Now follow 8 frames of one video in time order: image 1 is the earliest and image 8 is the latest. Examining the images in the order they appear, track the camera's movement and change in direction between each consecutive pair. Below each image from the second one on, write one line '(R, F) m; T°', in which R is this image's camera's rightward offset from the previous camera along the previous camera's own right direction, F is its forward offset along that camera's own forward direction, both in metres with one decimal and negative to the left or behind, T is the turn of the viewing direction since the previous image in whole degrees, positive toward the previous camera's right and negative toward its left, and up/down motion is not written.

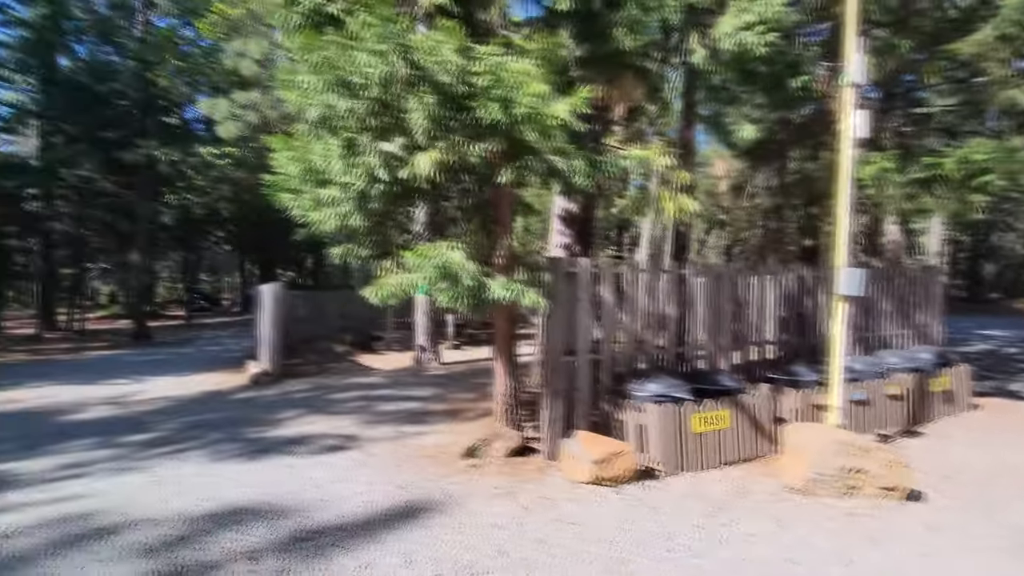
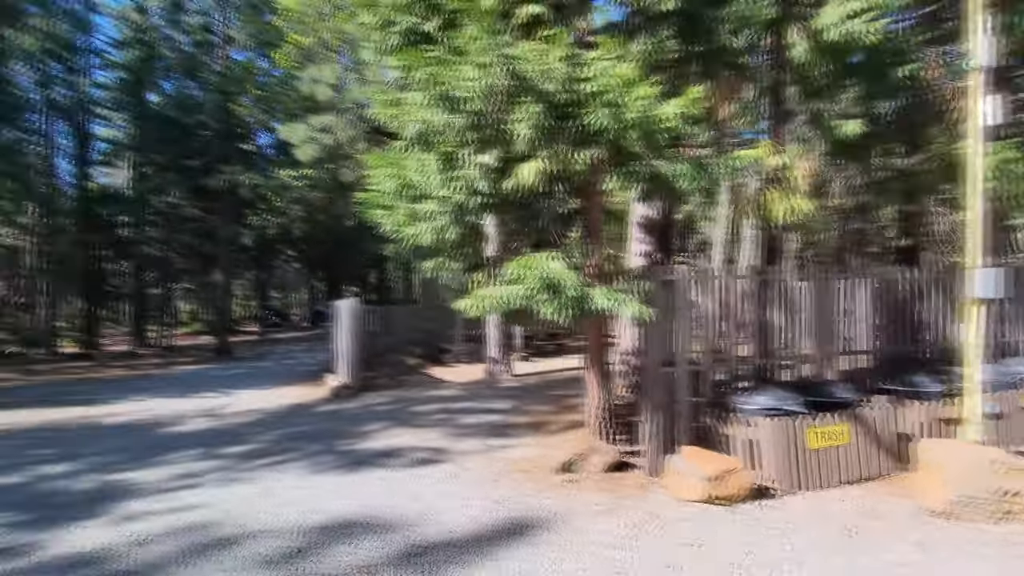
(-0.4, +0.1) m; -6°
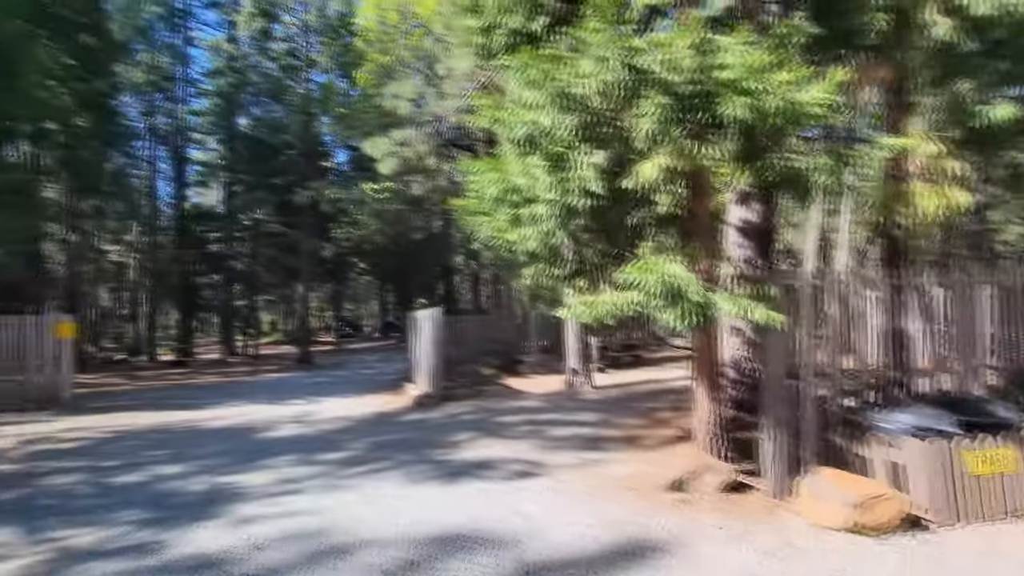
(-0.4, +0.2) m; -6°
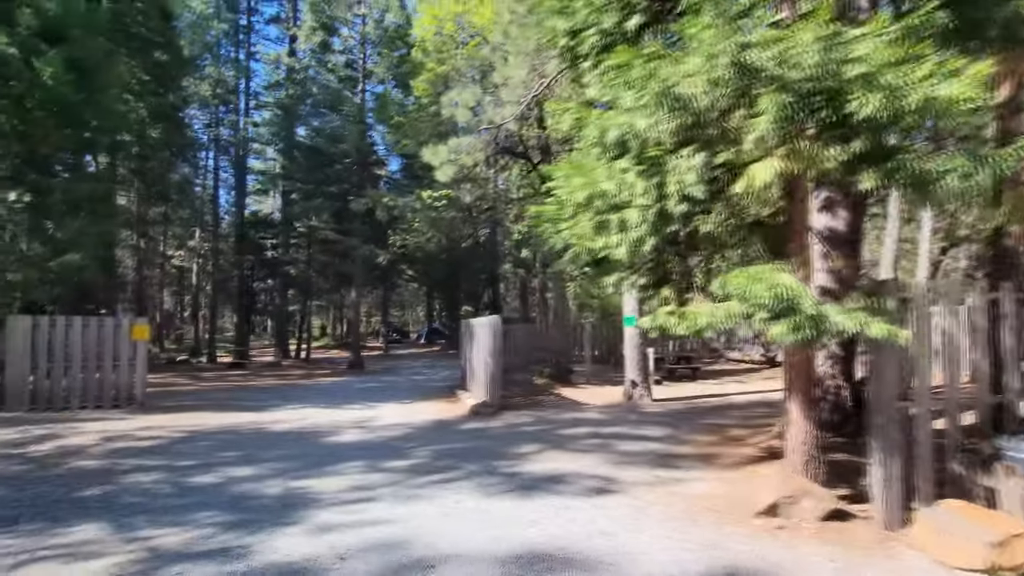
(-0.4, +0.1) m; -4°
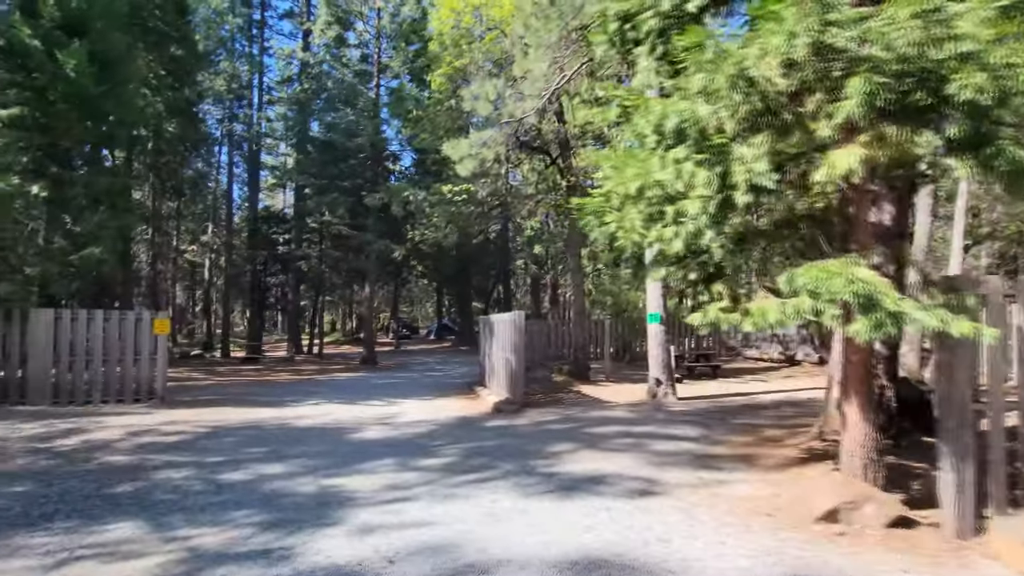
(-0.4, +0.2) m; -1°
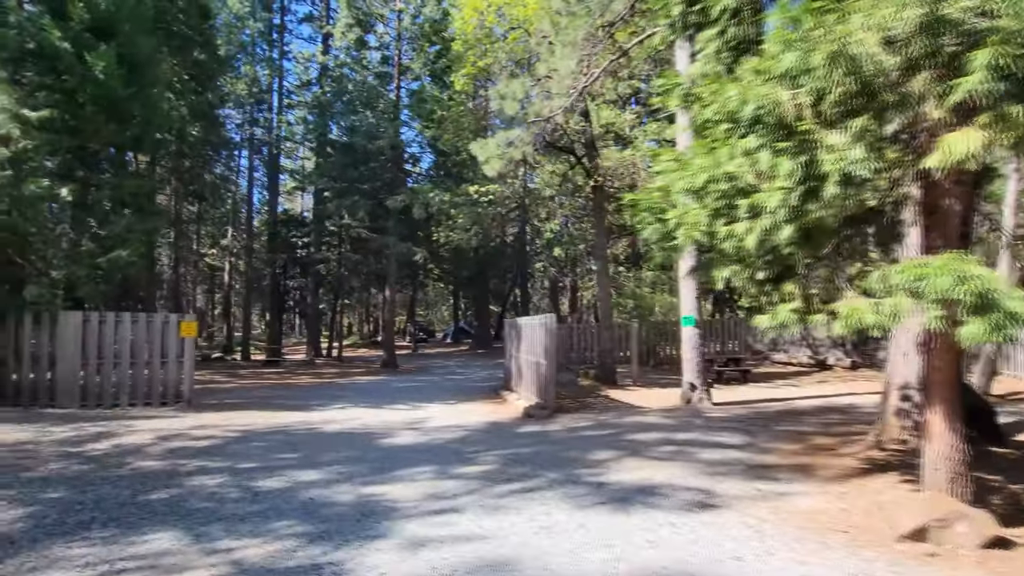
(-0.4, +0.3) m; -1°
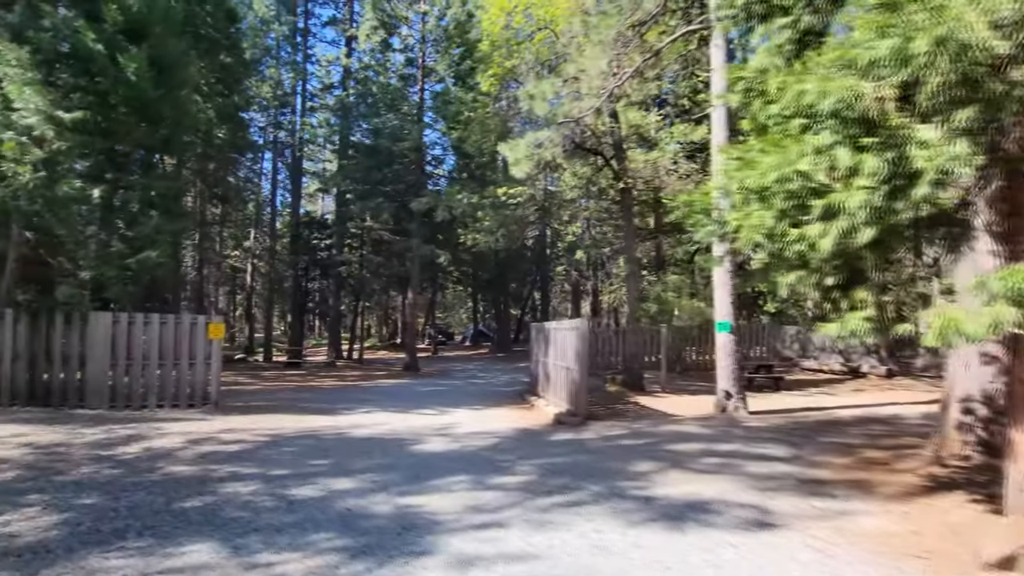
(-0.3, +0.2) m; -2°
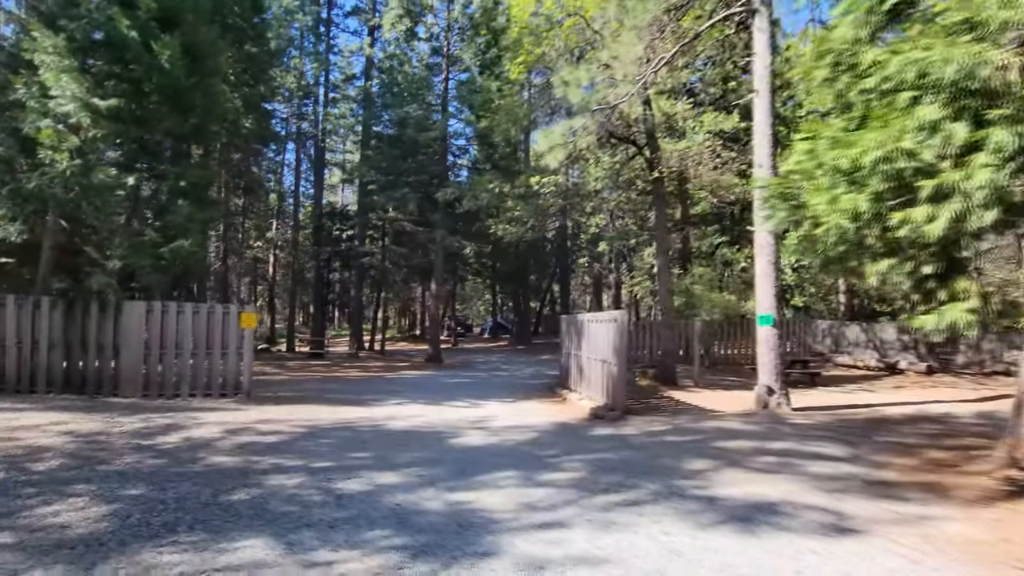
(-0.4, +0.3) m; -2°
